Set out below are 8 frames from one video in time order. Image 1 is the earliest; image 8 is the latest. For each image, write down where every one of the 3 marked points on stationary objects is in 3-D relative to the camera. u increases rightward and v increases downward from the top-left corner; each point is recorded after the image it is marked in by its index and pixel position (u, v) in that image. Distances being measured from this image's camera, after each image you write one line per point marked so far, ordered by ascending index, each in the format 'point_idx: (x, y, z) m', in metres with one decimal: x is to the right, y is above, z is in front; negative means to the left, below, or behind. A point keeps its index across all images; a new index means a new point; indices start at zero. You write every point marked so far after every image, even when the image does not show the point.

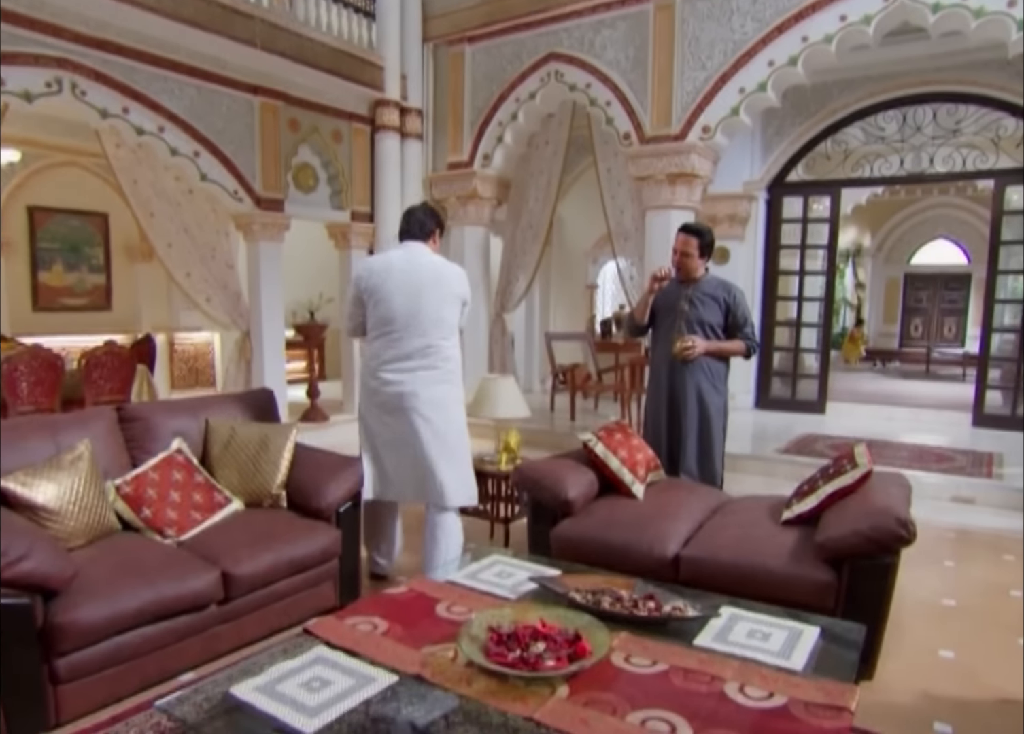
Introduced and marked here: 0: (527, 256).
0: (+0.1, +0.9, +6.9) m
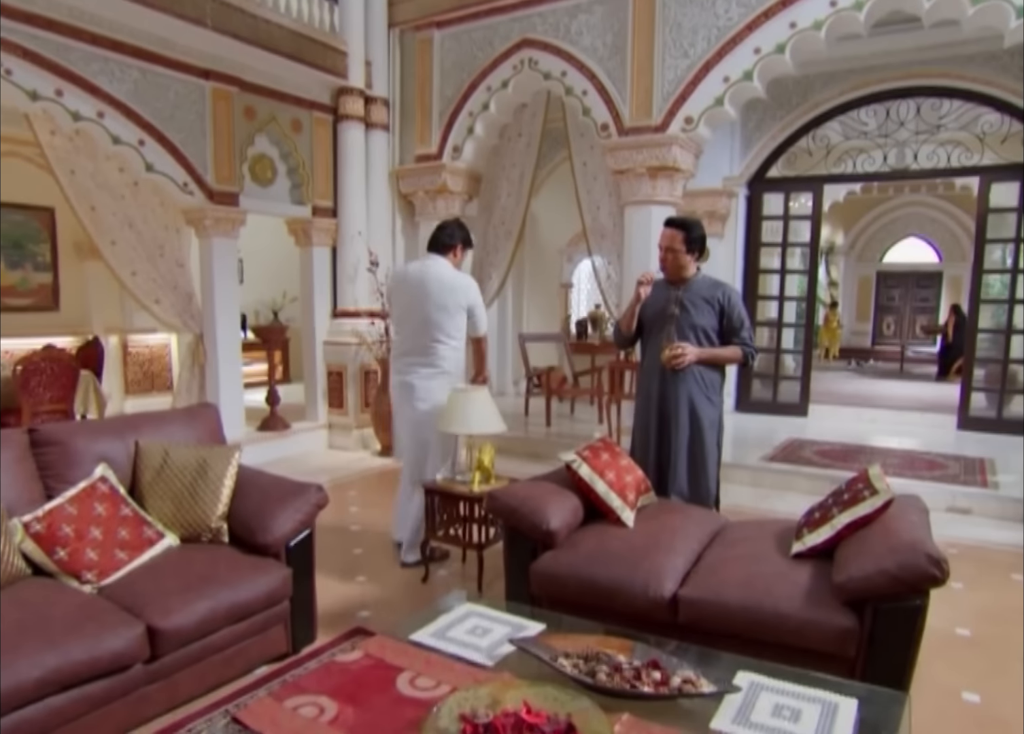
0: (-0.1, +0.8, +6.5) m
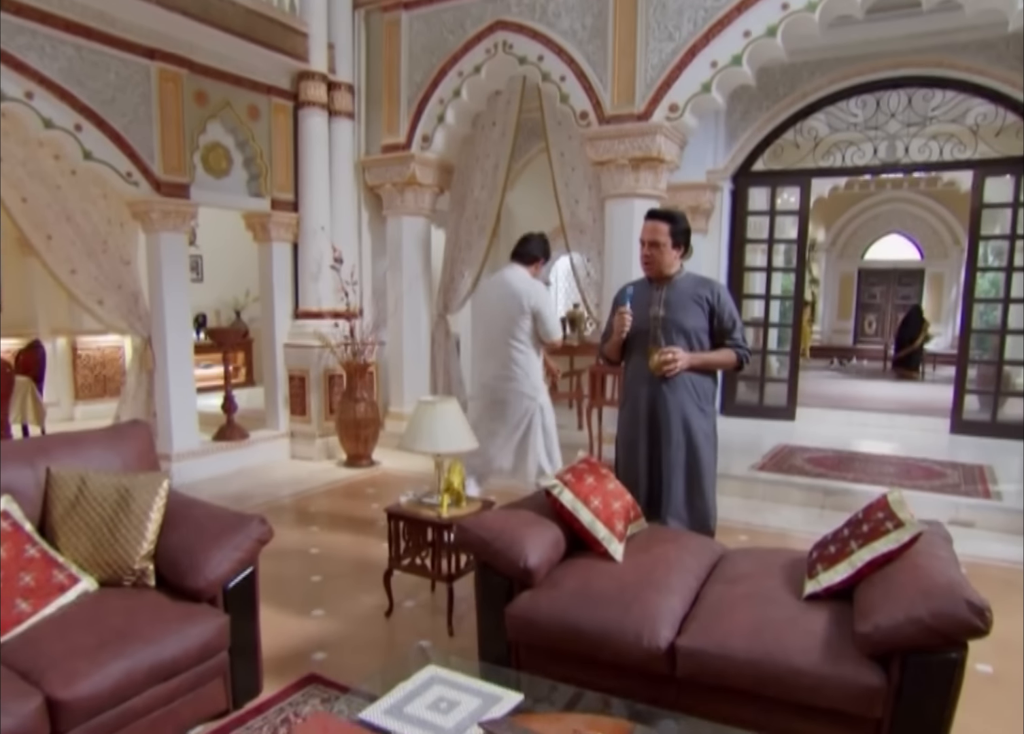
0: (-0.3, +0.8, +6.2) m
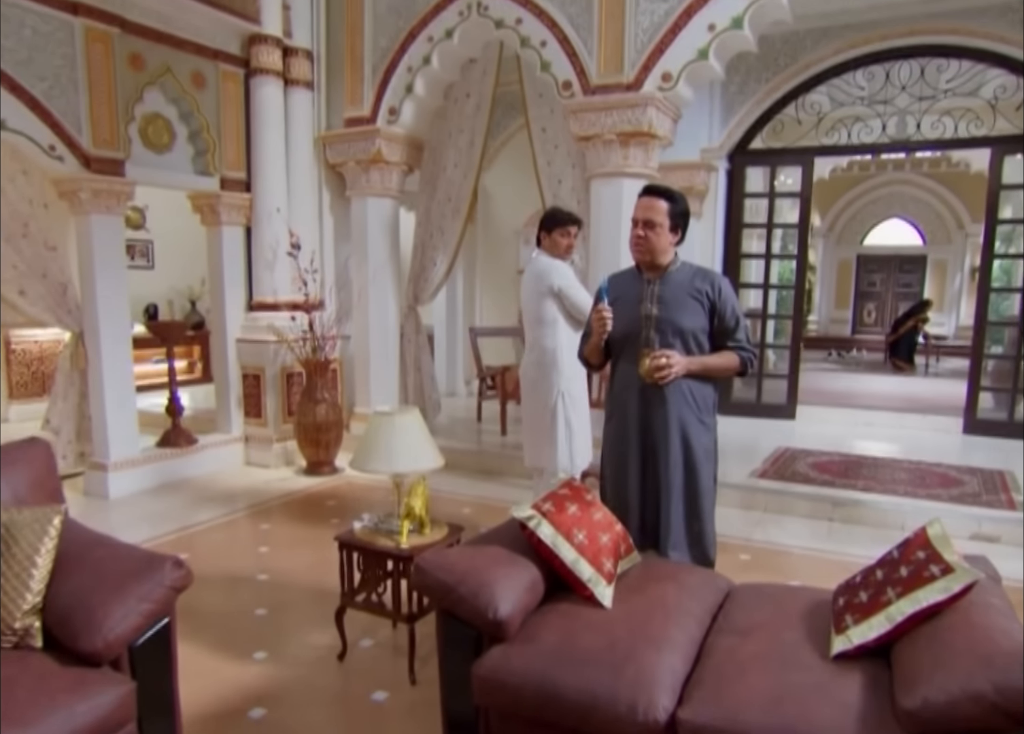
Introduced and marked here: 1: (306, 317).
0: (-0.4, +0.8, +5.6) m
1: (-1.2, +0.3, +5.3) m
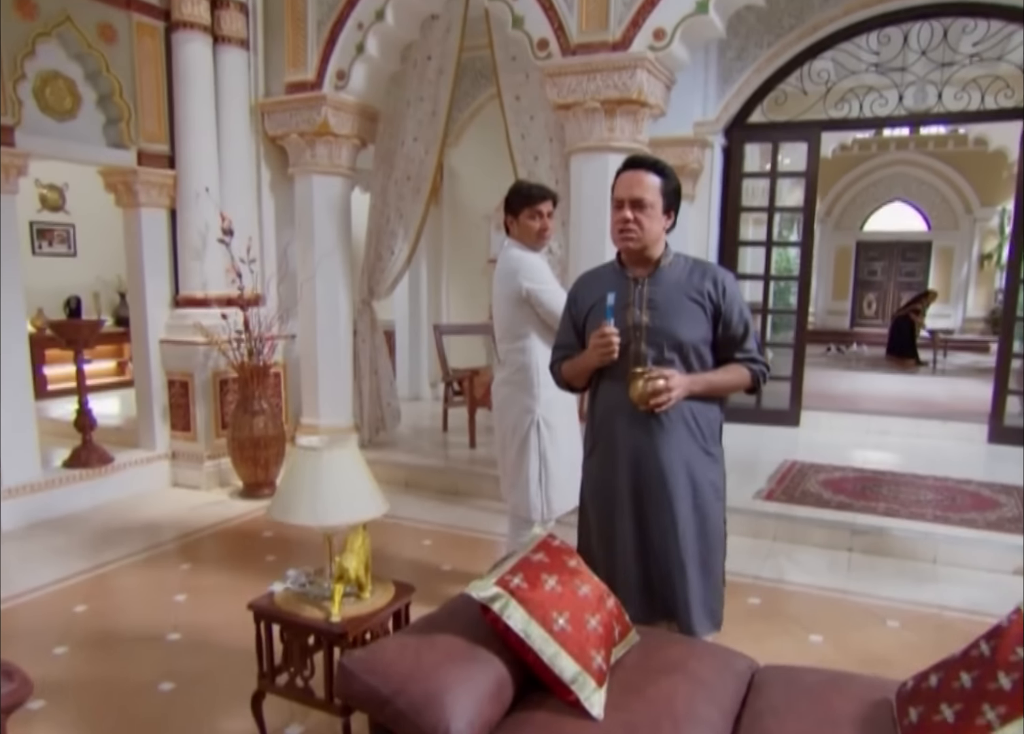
0: (-0.6, +0.8, +4.9) m
1: (-1.4, +0.3, +4.5) m
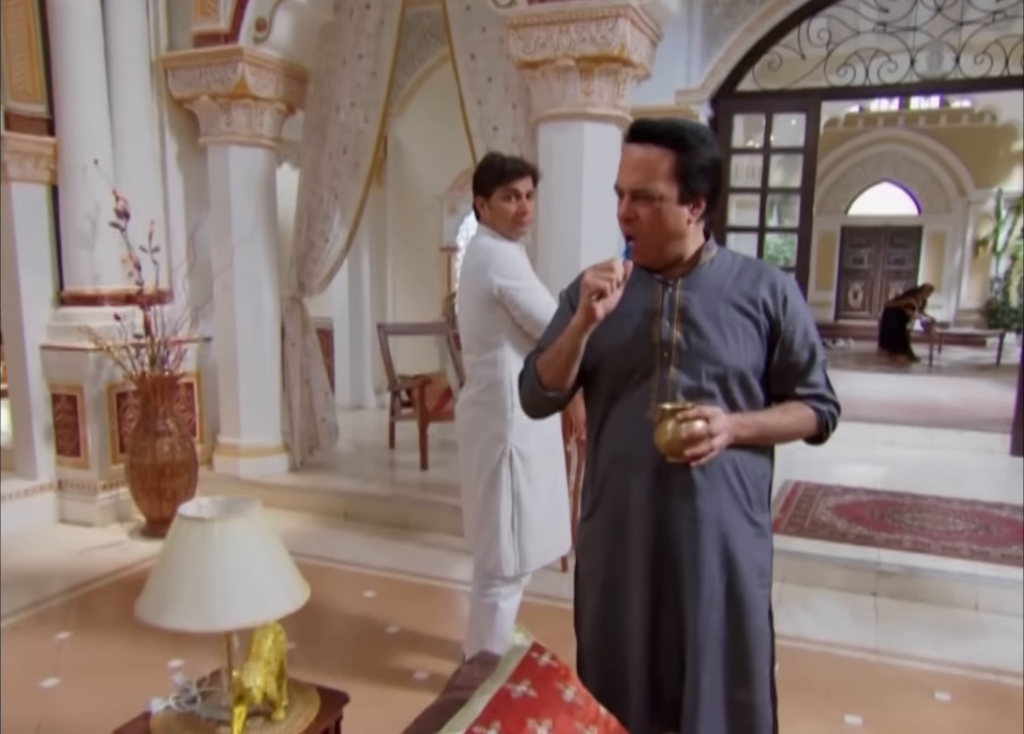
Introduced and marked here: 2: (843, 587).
0: (-0.8, +0.8, +4.2) m
1: (-1.6, +0.2, +3.8) m
2: (+1.2, -0.8, +3.4) m
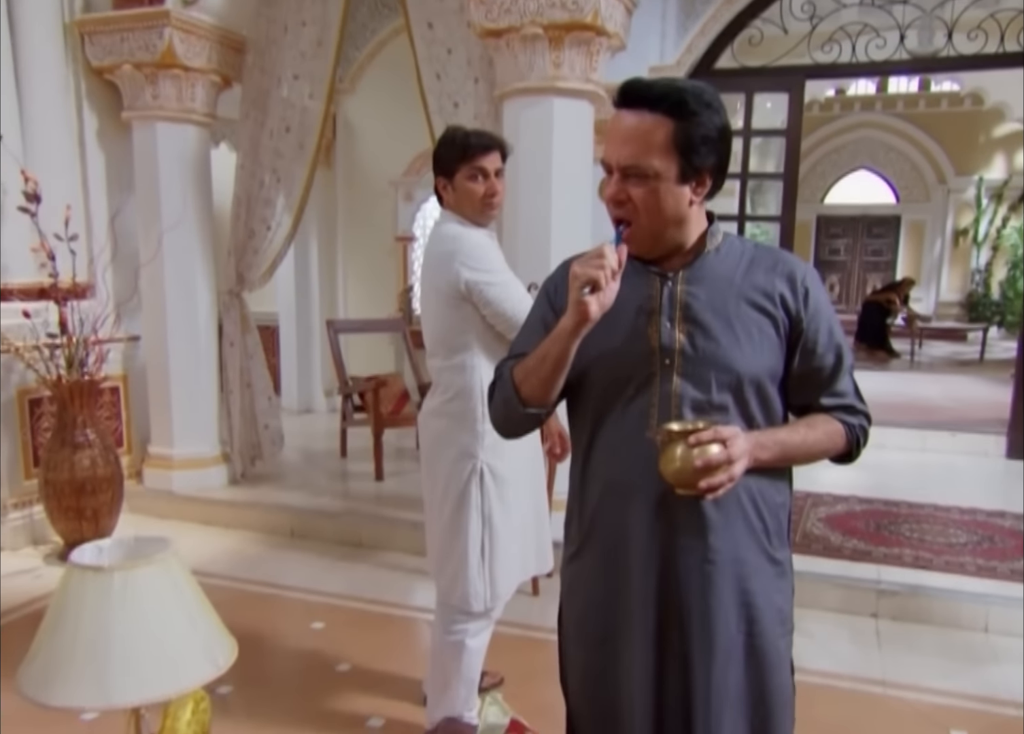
0: (-1.0, +0.8, +3.8) m
1: (-1.7, +0.2, +3.3) m
2: (+1.1, -0.8, +3.1) m
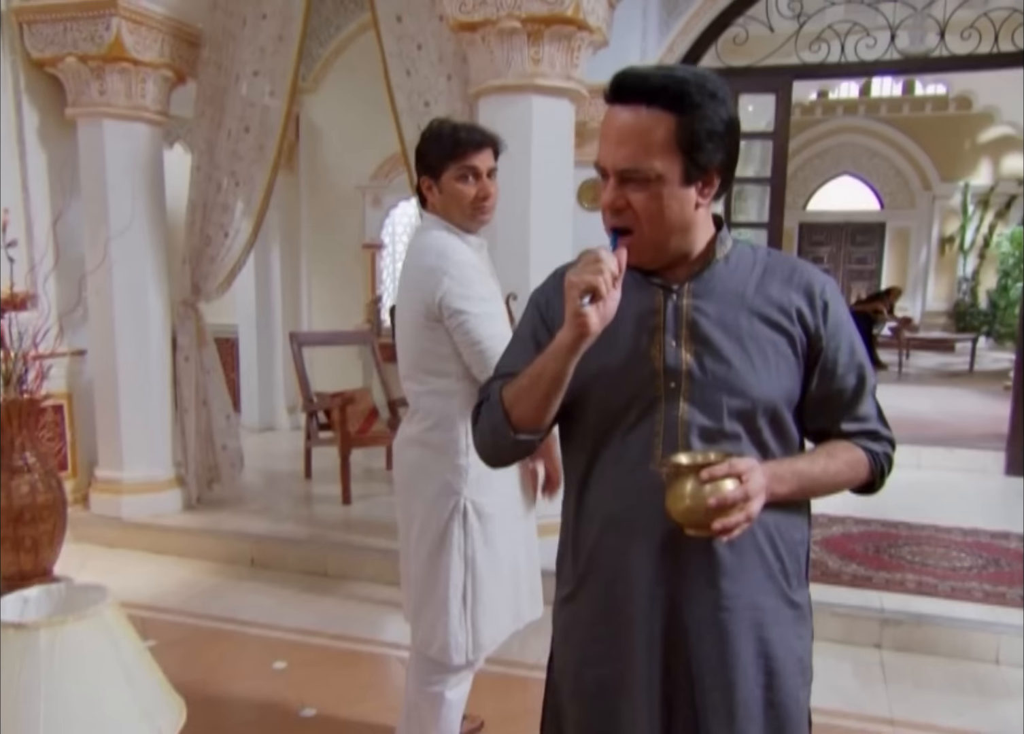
0: (-1.1, +0.7, +3.5) m
1: (-1.8, +0.2, +3.1) m
2: (+1.1, -0.9, +2.9) m
